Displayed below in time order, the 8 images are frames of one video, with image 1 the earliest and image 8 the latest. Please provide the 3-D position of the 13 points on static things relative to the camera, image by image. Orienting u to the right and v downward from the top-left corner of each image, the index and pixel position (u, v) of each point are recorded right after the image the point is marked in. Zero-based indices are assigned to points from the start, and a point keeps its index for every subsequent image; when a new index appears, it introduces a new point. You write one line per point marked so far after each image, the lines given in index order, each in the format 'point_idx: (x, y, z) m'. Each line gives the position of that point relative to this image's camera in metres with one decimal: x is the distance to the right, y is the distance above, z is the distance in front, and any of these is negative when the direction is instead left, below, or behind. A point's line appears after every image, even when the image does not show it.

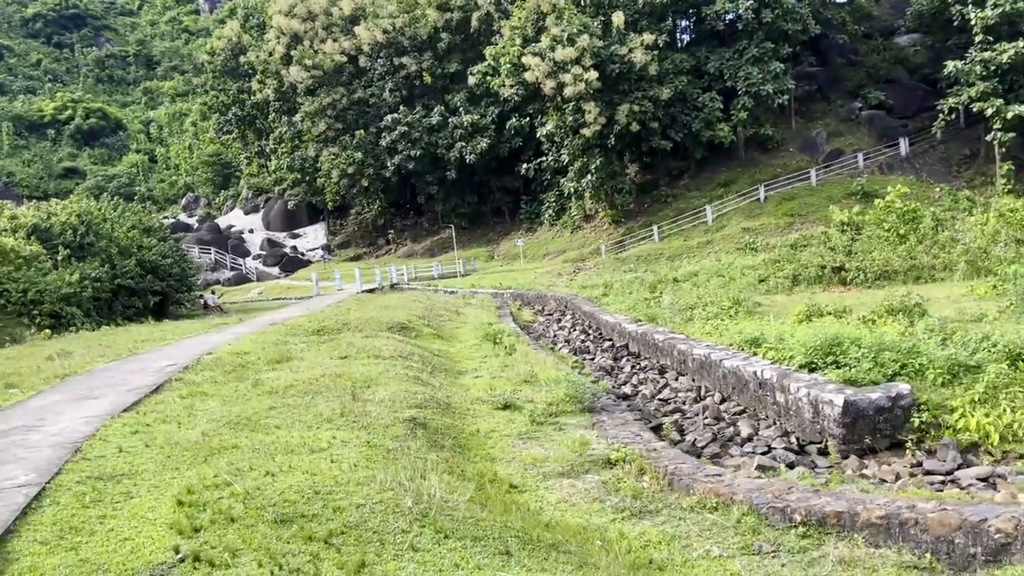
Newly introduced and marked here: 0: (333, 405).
0: (-1.2, -0.8, +5.9) m
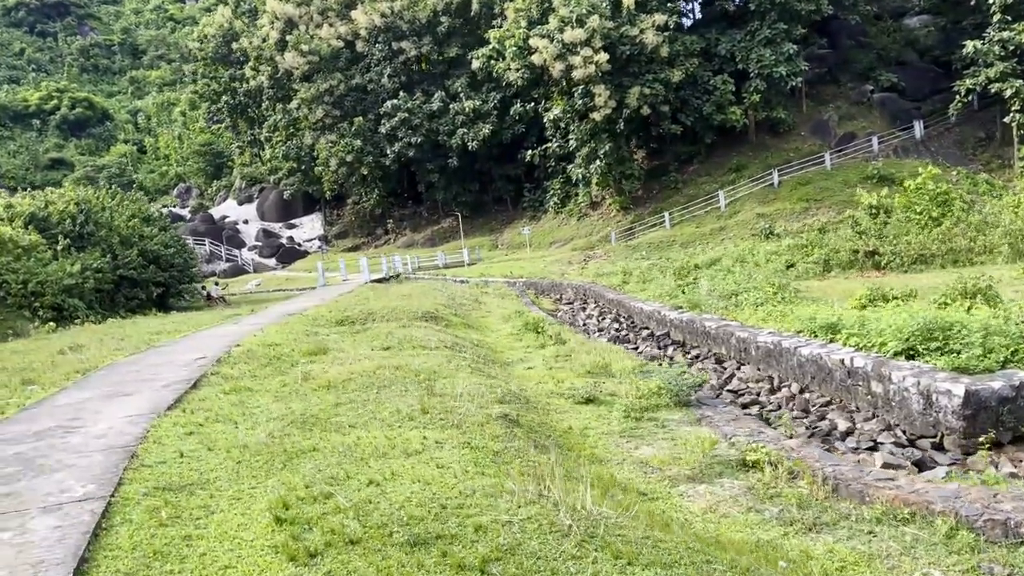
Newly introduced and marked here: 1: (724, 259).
0: (-0.7, -0.7, +5.3) m
1: (+4.8, +0.6, +19.2) m
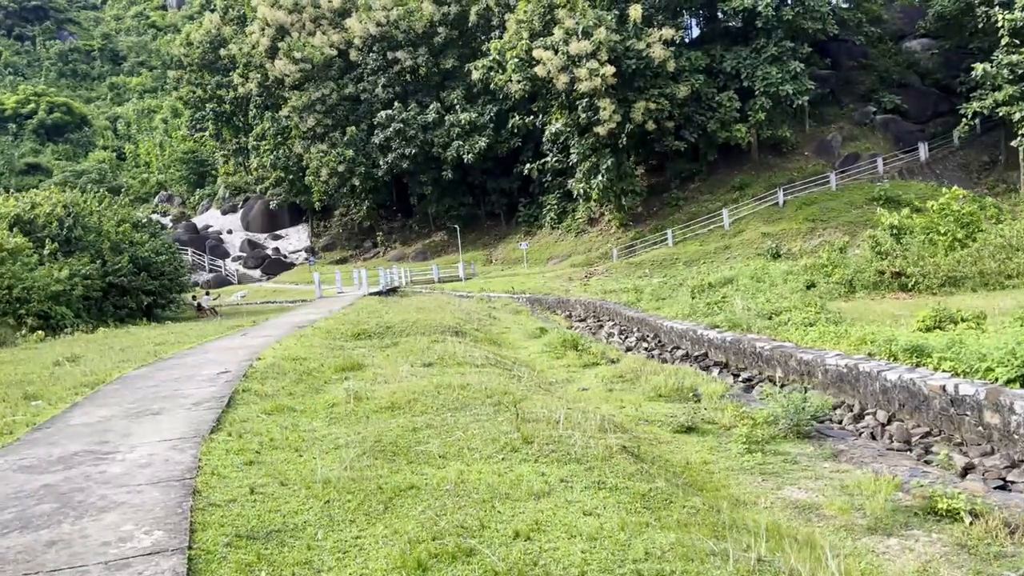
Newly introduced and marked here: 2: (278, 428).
0: (-0.1, -0.8, +4.6) m
1: (+4.9, +0.2, +18.7) m
2: (-1.4, -0.8, +5.1) m
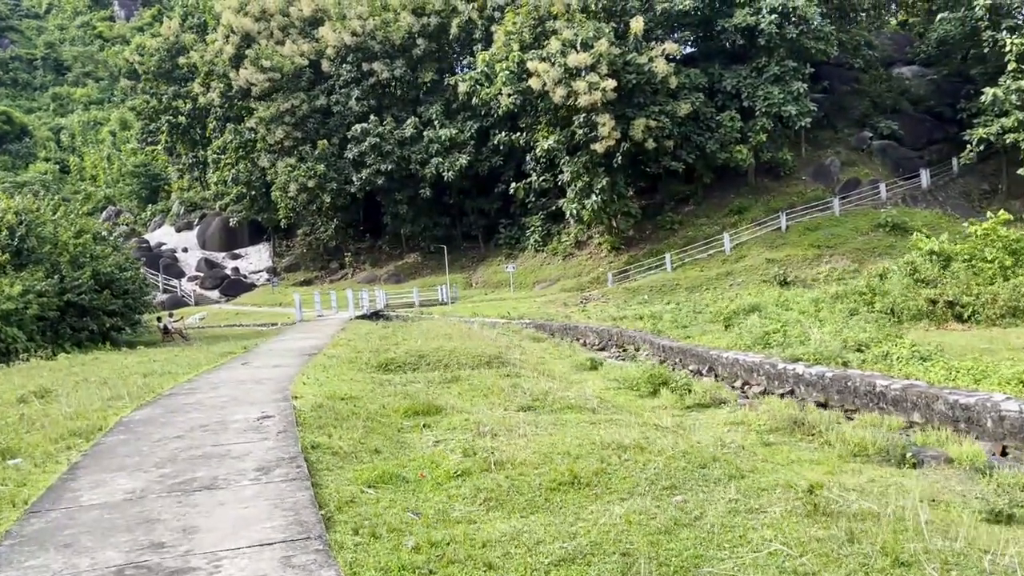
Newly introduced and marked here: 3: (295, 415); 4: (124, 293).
0: (+1.0, -0.8, +3.0) m
1: (+5.1, -0.4, +17.3) m
2: (-0.4, -0.9, +3.4) m
3: (-1.5, -0.9, +5.8) m
4: (-7.9, -0.1, +17.2) m
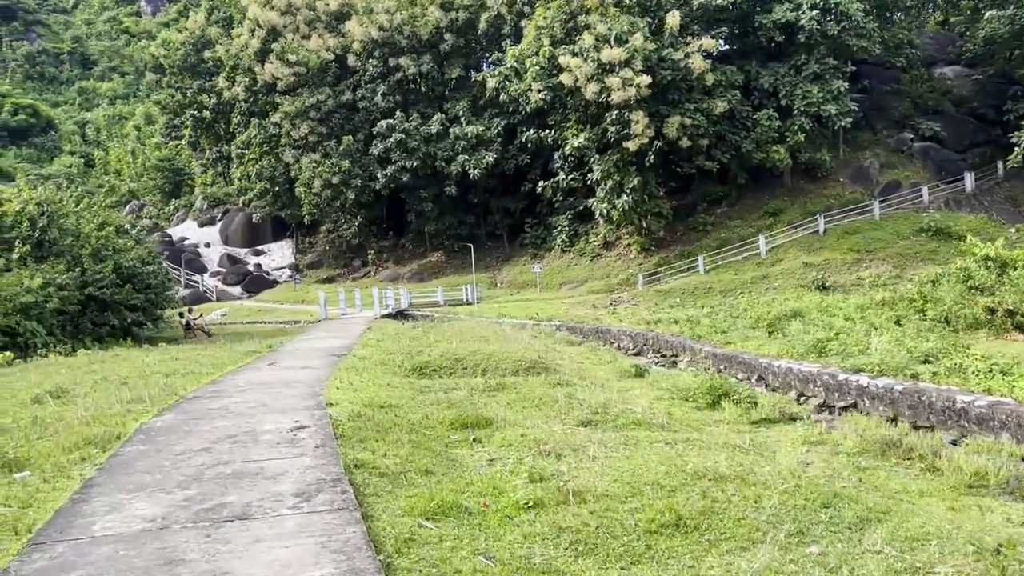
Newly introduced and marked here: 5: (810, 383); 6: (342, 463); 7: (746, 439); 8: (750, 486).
0: (+1.3, -0.8, +2.3) m
1: (+5.7, -0.5, +16.6) m
2: (-0.1, -0.9, +2.8) m
3: (-1.1, -0.8, +5.2) m
4: (-7.2, 0.0, +16.8) m
5: (+3.4, -1.1, +9.8) m
6: (-0.9, -0.9, +4.2) m
7: (+1.6, -1.0, +5.6) m
8: (+1.0, -0.8, +3.5) m
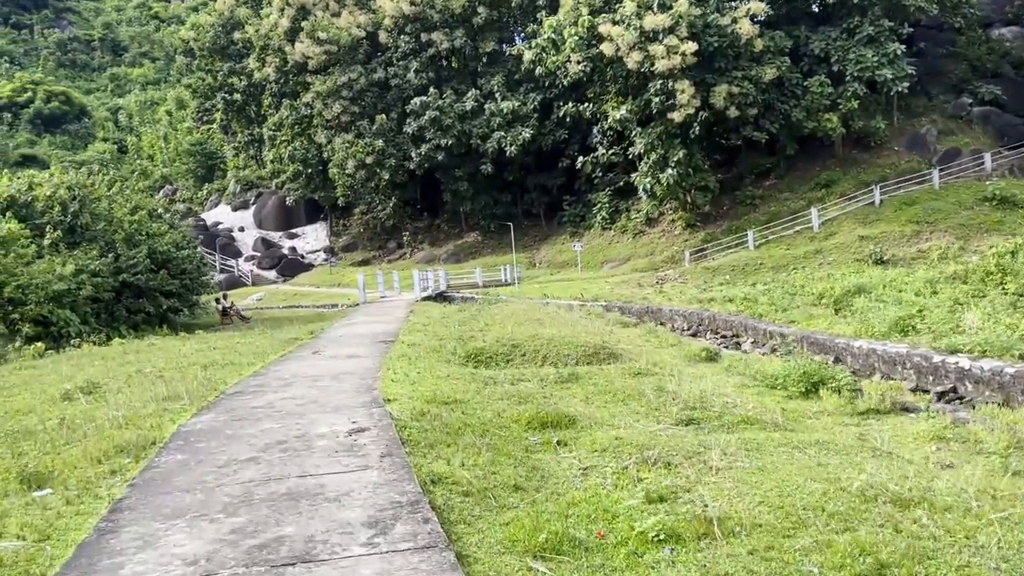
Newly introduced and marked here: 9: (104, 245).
0: (+1.7, -0.8, +1.6) m
1: (+6.6, 0.0, +15.7) m
2: (+0.3, -0.9, +2.1) m
3: (-0.6, -0.7, +4.5) m
4: (-6.3, +0.3, +16.3) m
5: (+4.1, -0.8, +8.9) m
6: (-0.4, -0.8, +3.5) m
7: (+2.1, -0.9, +4.9) m
8: (+1.4, -0.7, +2.8) m
9: (-7.1, +0.8, +14.8) m
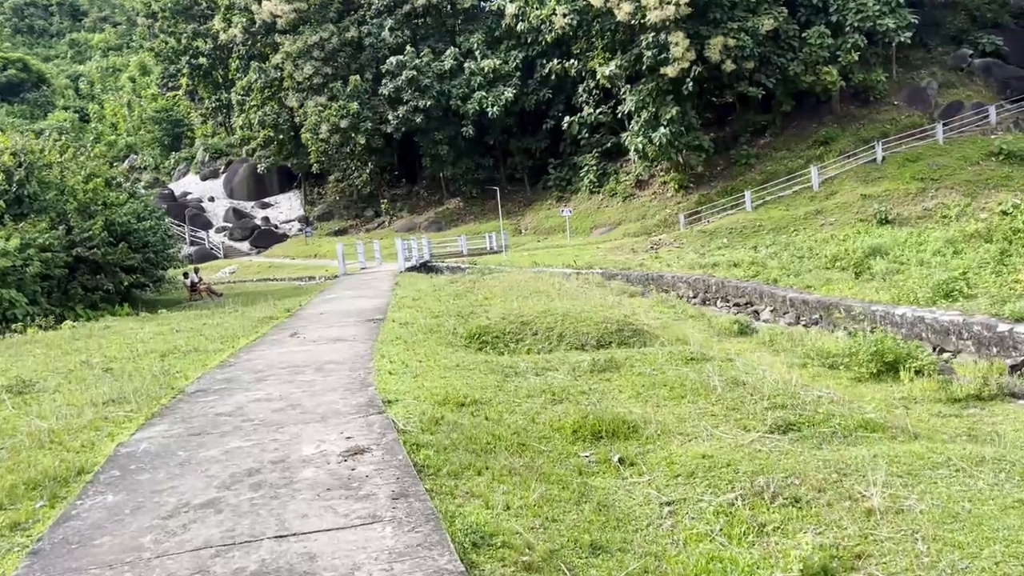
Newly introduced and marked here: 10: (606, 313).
0: (+1.9, -0.7, +0.5) m
1: (+6.5, +0.7, +14.7) m
2: (+0.6, -0.8, +1.0) m
3: (-0.4, -0.6, +3.4) m
4: (-6.5, +0.7, +15.0) m
5: (+4.1, -0.4, +7.9) m
6: (-0.2, -0.7, +2.4) m
7: (+2.2, -0.7, +3.8) m
8: (+1.7, -0.7, +1.7) m
9: (-7.2, +1.1, +13.5) m
10: (+0.9, -0.2, +8.1) m
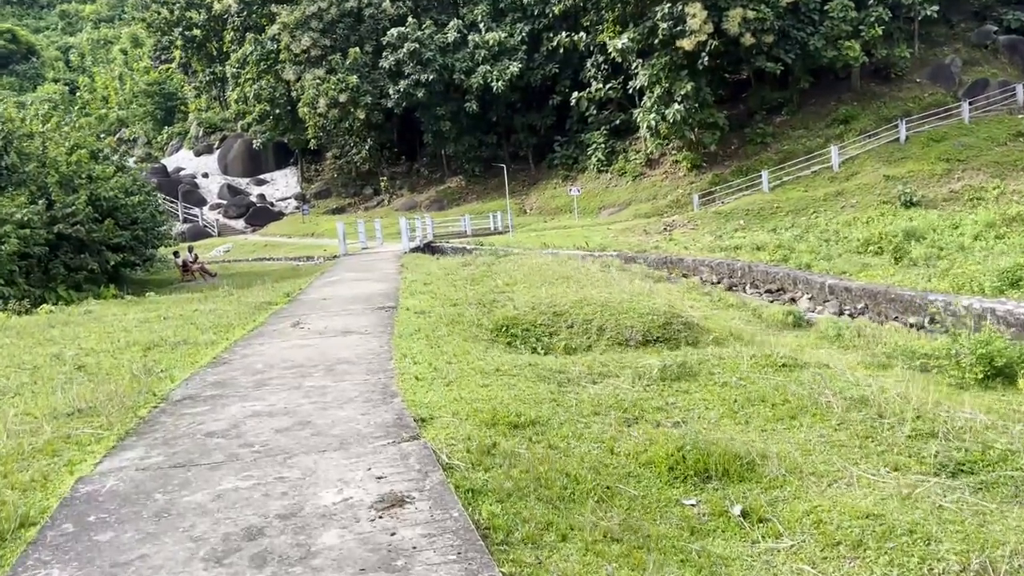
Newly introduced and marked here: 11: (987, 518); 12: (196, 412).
0: (+2.2, -0.8, -0.4) m
1: (+6.7, +0.9, +13.8) m
2: (+0.9, -0.9, +0.1) m
3: (-0.2, -0.6, +2.5) m
4: (-6.3, +1.1, +14.0) m
5: (+4.4, -0.4, +7.1) m
6: (+0.1, -0.7, +1.5) m
7: (+2.5, -0.7, +2.9) m
8: (+1.9, -0.7, +0.9) m
9: (-7.0, +1.4, +12.5) m
10: (+1.1, -0.1, +7.3) m
11: (+1.3, -0.6, +2.3) m
12: (-1.4, -0.6, +3.9) m
